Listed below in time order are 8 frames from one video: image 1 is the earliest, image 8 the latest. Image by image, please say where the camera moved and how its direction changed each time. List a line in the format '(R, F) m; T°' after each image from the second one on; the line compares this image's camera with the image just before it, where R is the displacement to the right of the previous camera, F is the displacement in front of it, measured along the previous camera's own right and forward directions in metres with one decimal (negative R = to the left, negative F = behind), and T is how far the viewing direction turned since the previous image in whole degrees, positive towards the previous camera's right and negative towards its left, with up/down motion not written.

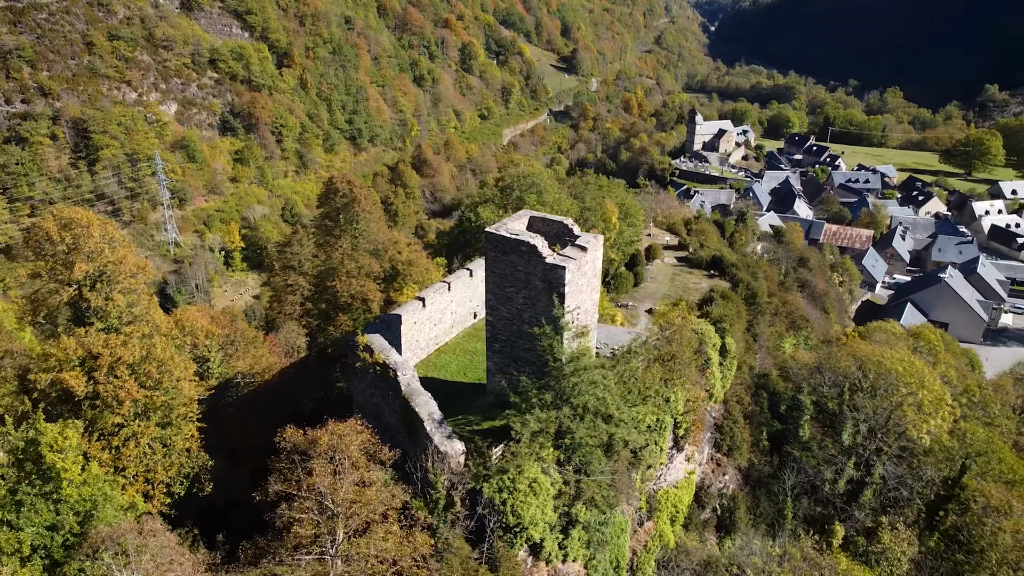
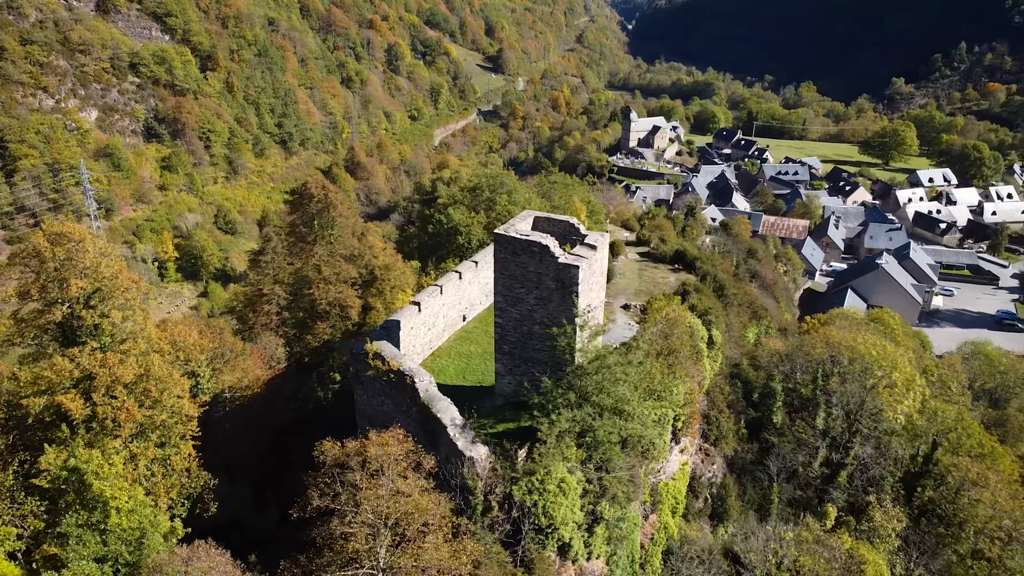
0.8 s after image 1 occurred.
(-1.3, +0.1) m; +5°
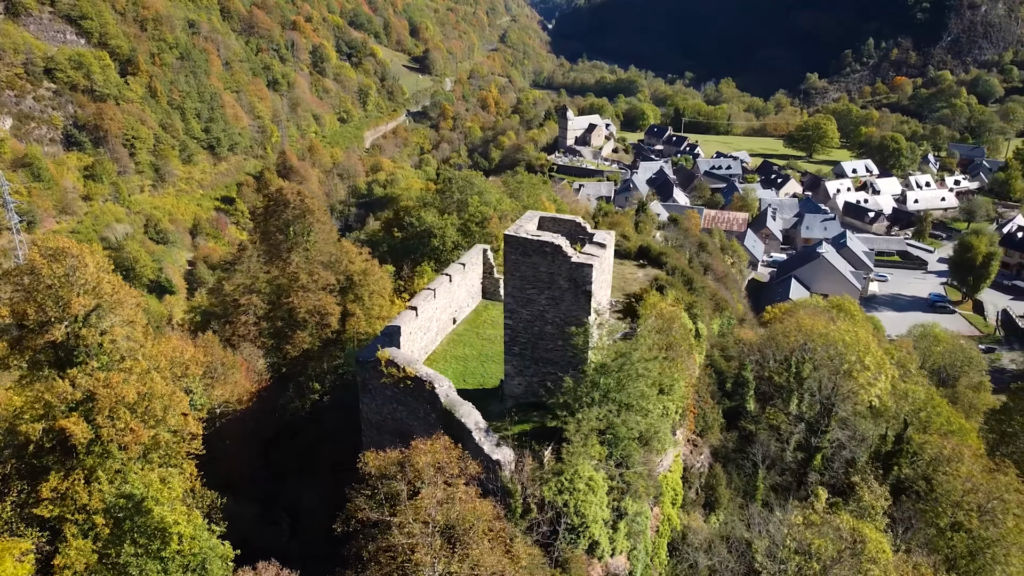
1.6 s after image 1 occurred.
(-1.3, +0.1) m; +5°
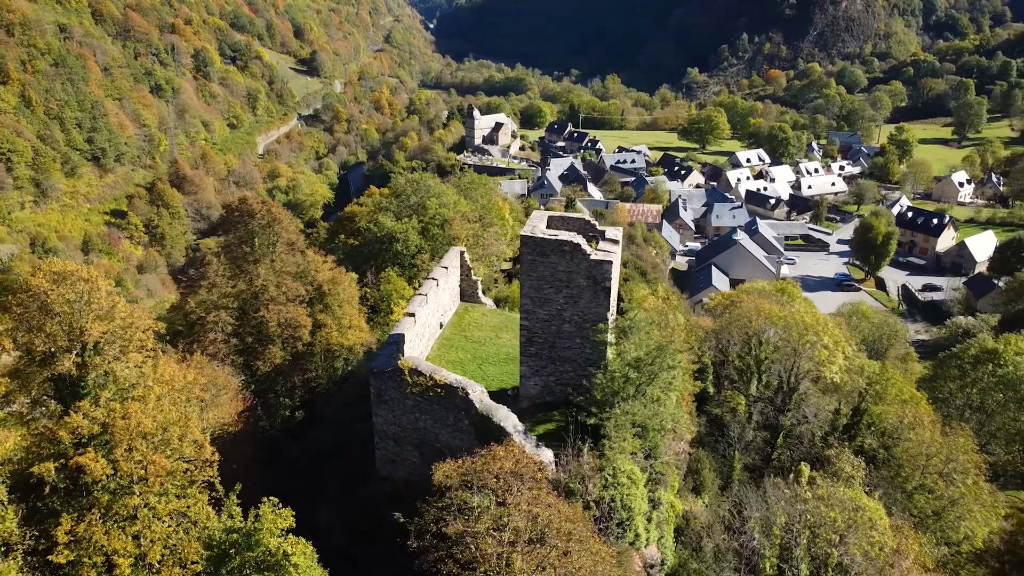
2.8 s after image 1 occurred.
(-2.0, +0.2) m; +8°
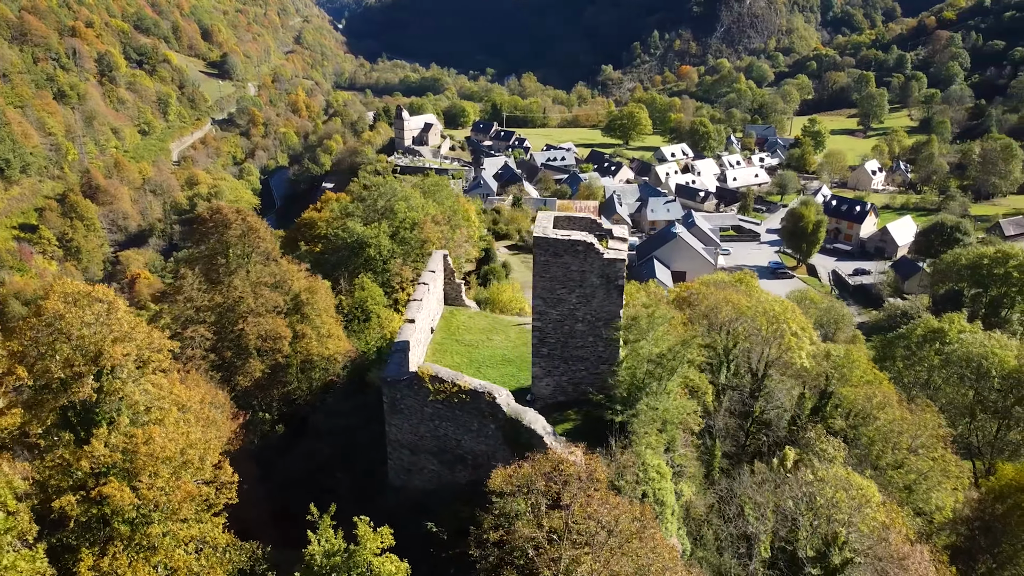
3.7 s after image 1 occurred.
(-1.5, +0.1) m; +6°
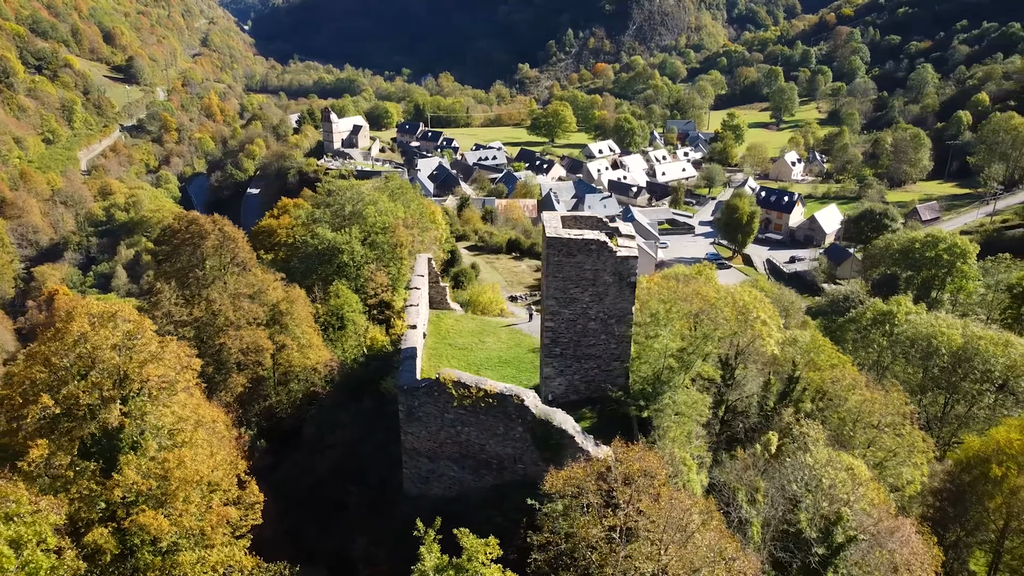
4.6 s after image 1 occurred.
(-1.5, +0.1) m; +6°
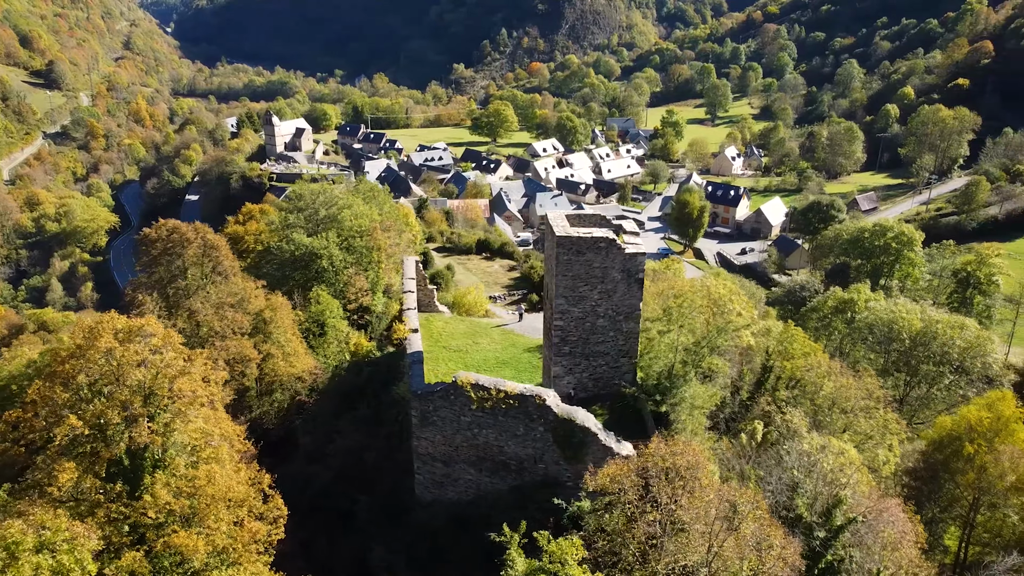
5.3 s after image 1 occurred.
(-1.2, +0.1) m; +4°
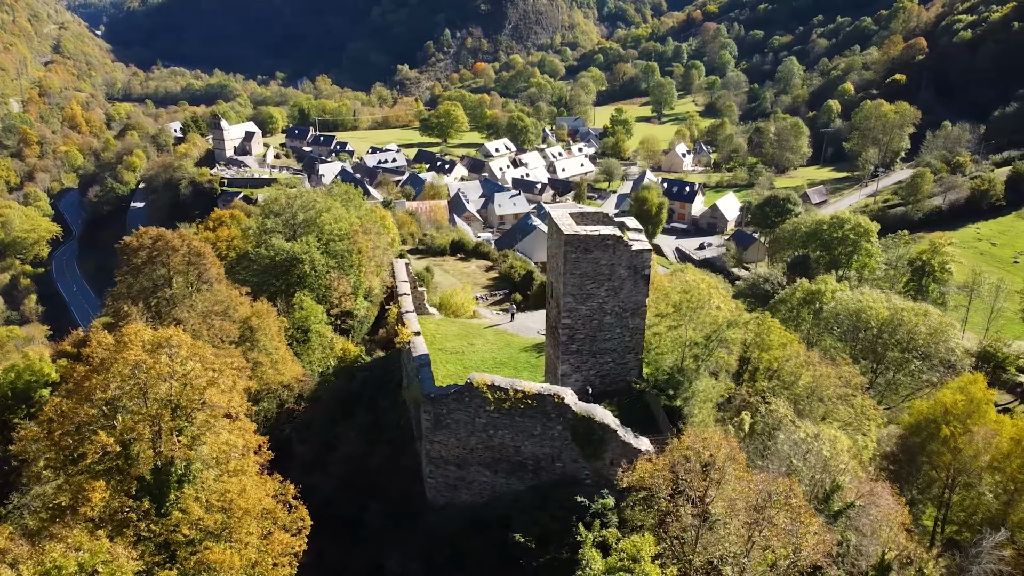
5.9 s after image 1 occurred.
(-1.0, +0.1) m; +4°
